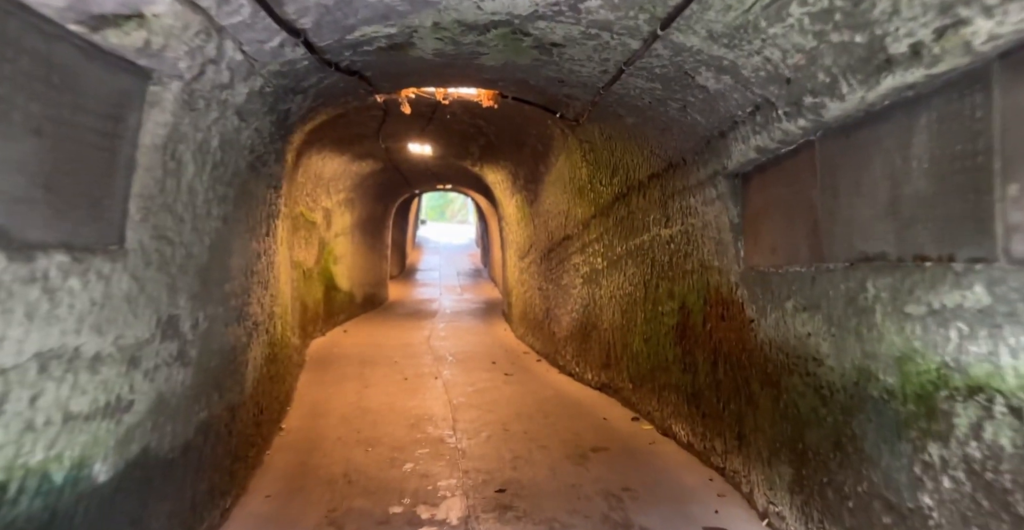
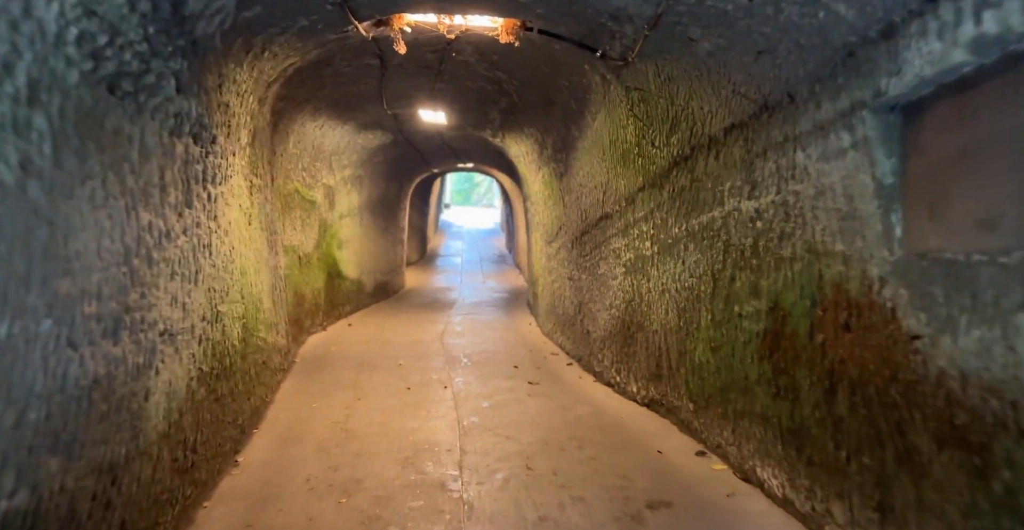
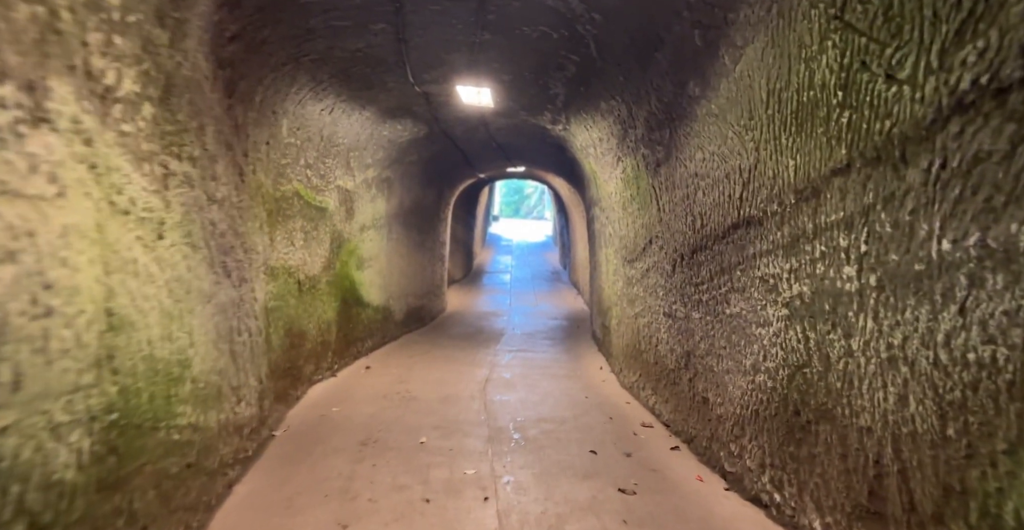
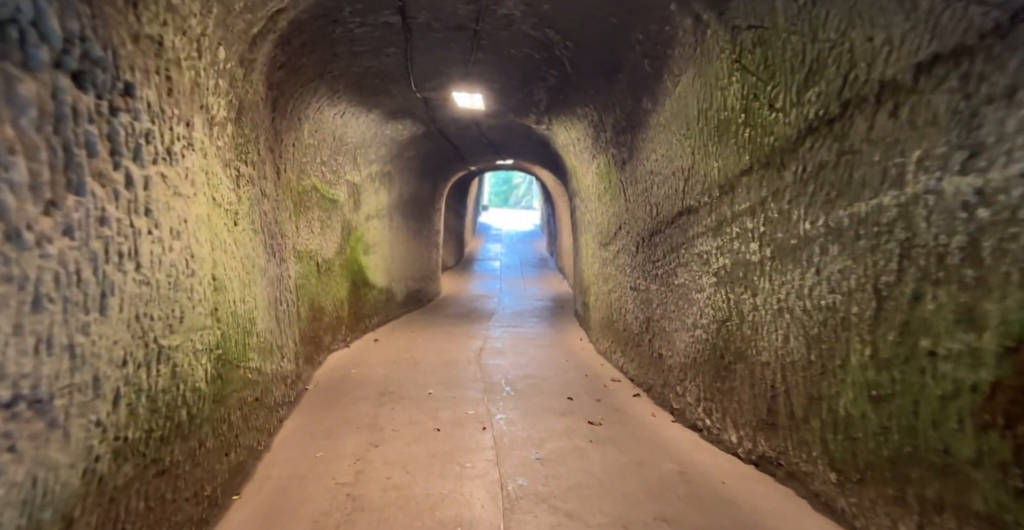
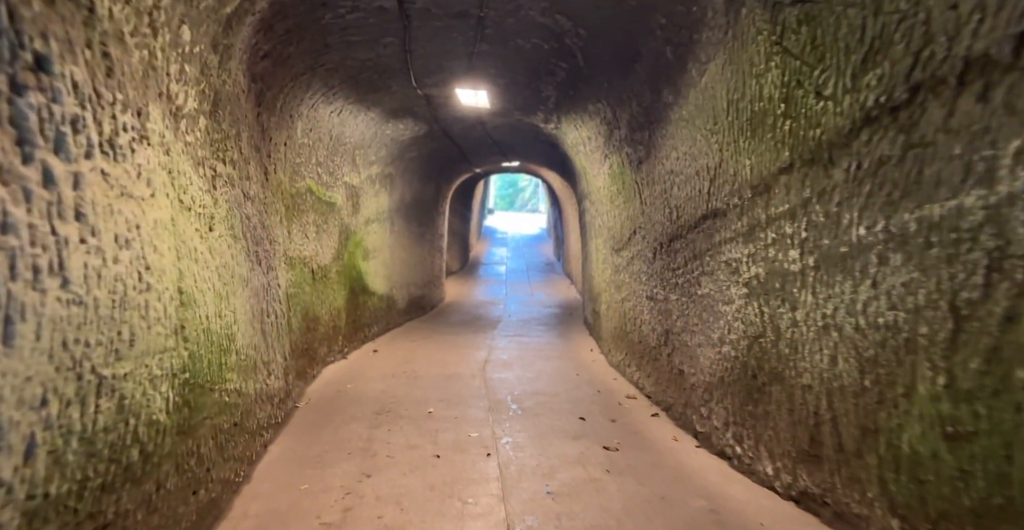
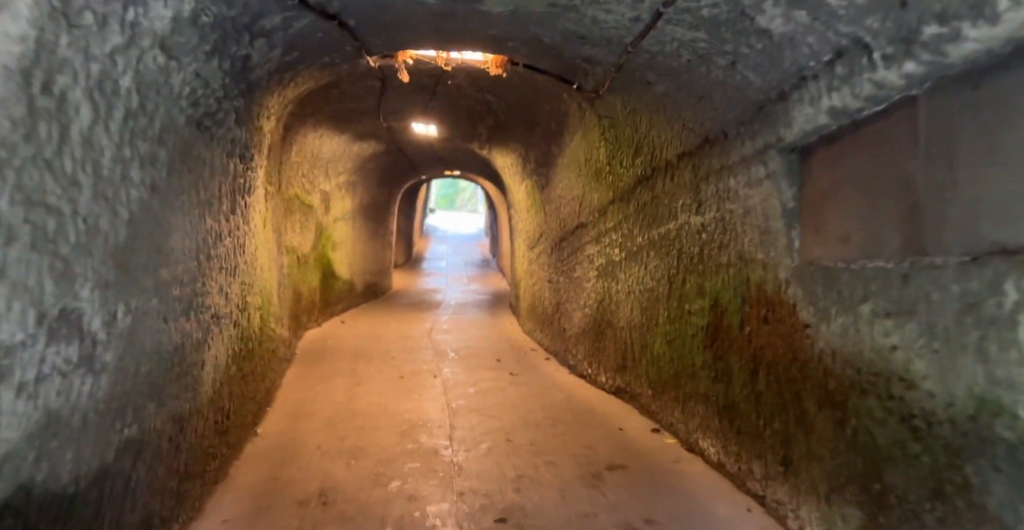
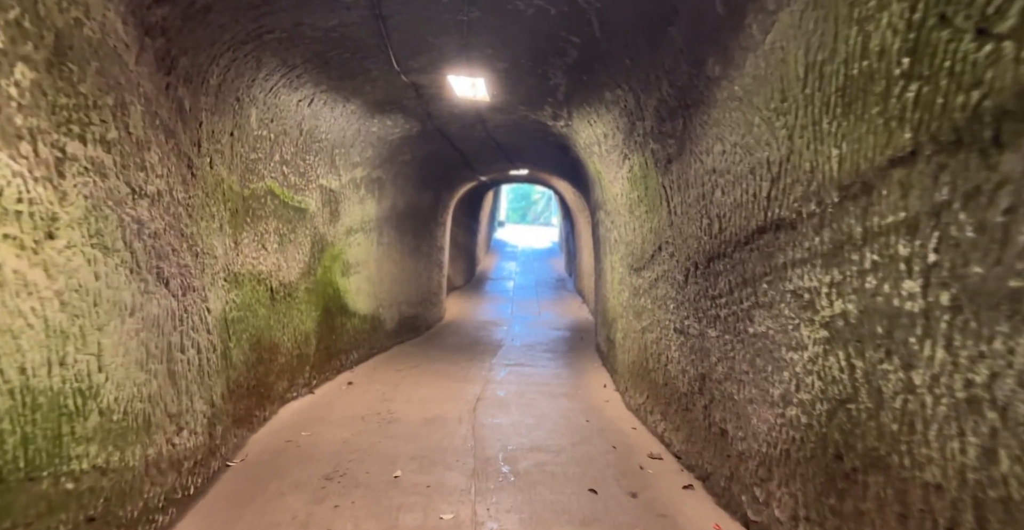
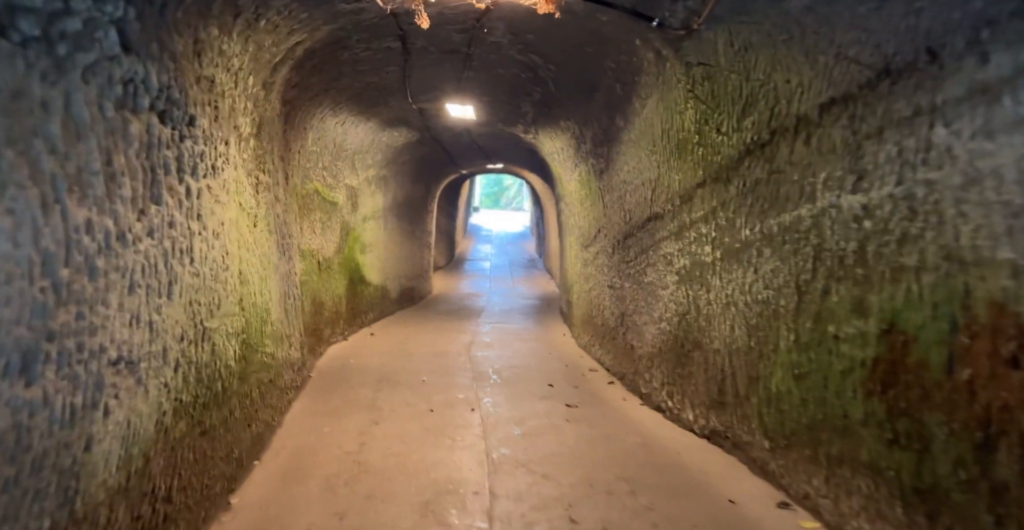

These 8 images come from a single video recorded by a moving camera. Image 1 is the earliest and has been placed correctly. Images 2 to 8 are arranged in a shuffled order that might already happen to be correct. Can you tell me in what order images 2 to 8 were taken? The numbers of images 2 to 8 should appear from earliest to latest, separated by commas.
6, 2, 8, 4, 5, 3, 7
